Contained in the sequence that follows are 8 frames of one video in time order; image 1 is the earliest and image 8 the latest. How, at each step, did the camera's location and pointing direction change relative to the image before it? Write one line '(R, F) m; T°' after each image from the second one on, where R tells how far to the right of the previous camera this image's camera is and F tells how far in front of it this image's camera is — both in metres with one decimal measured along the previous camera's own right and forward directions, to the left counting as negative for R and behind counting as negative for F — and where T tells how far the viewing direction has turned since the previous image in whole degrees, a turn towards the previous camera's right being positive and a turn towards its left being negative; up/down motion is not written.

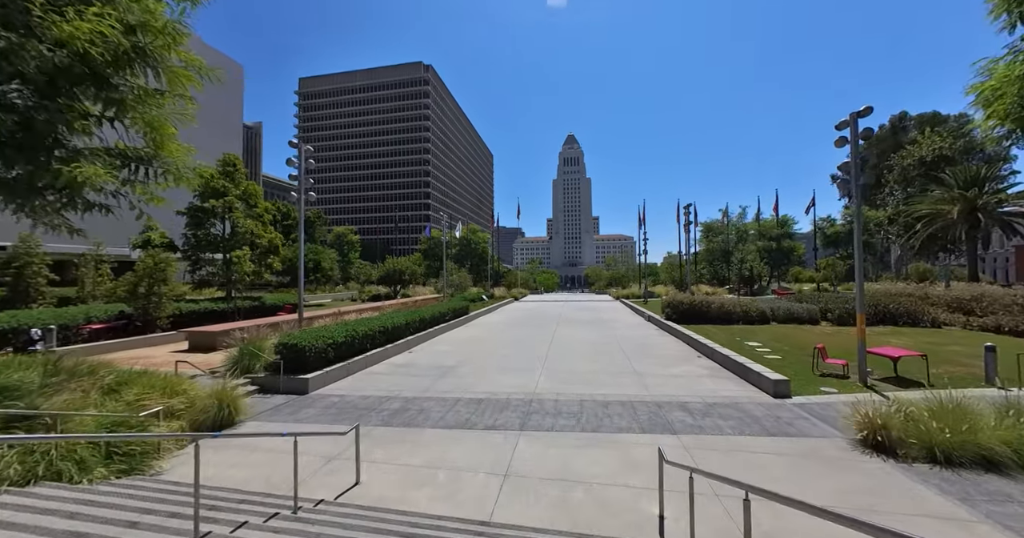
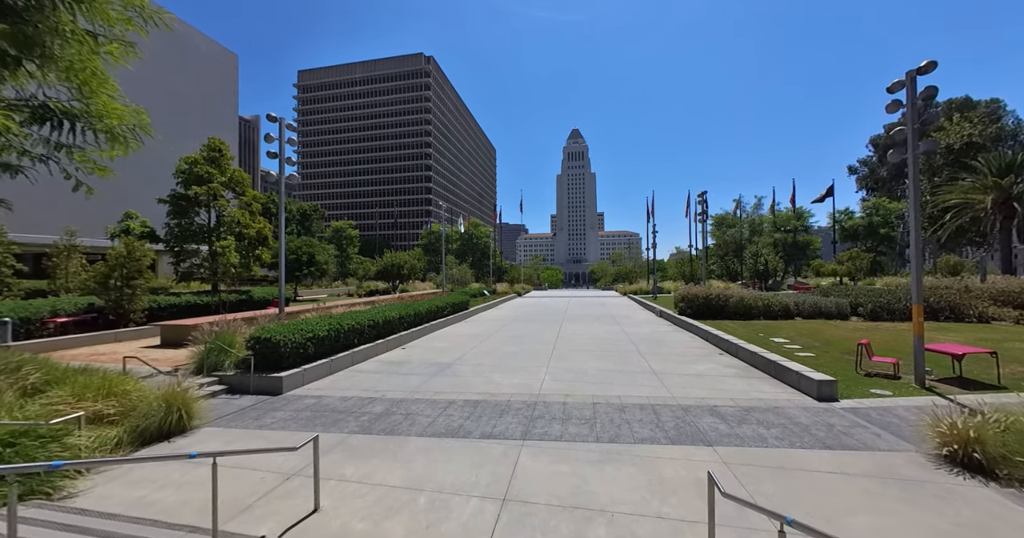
(+0.1, +1.2) m; -1°
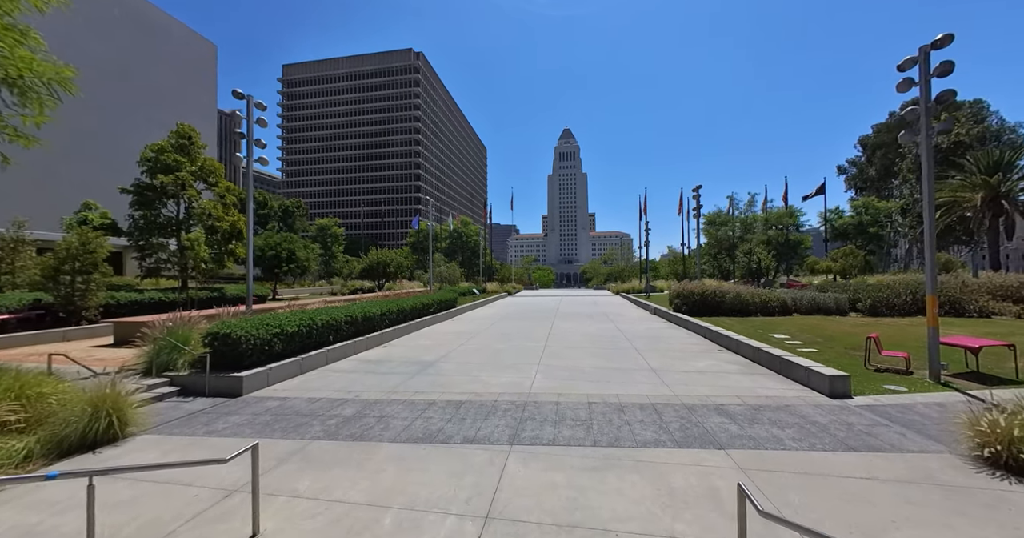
(+0.1, +0.7) m; +1°
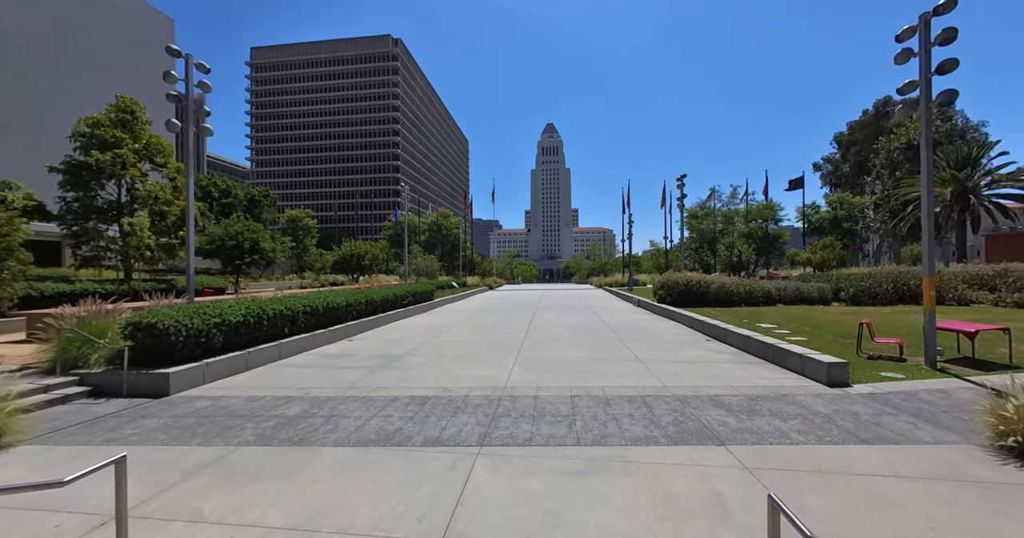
(+0.2, +0.8) m; +2°
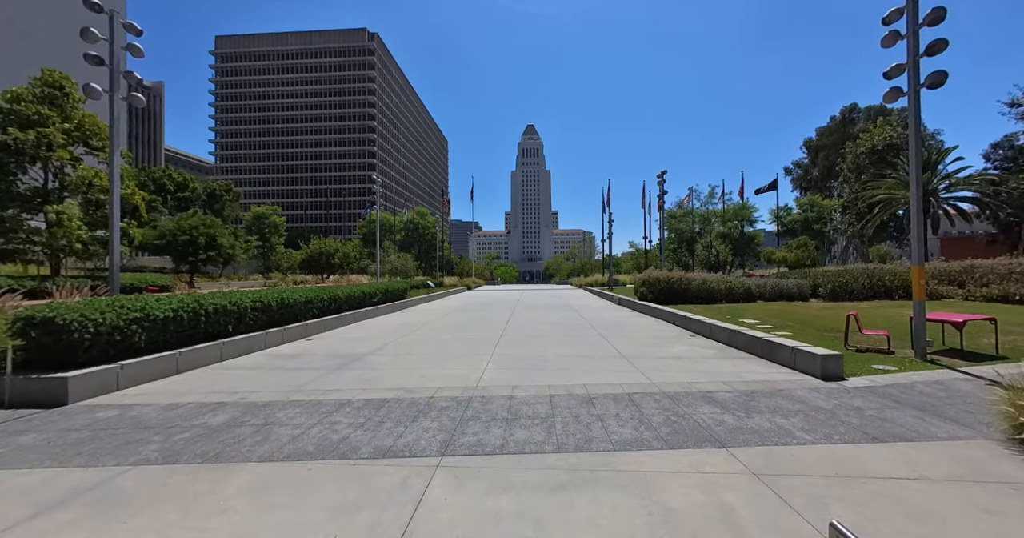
(+0.1, +0.7) m; +3°
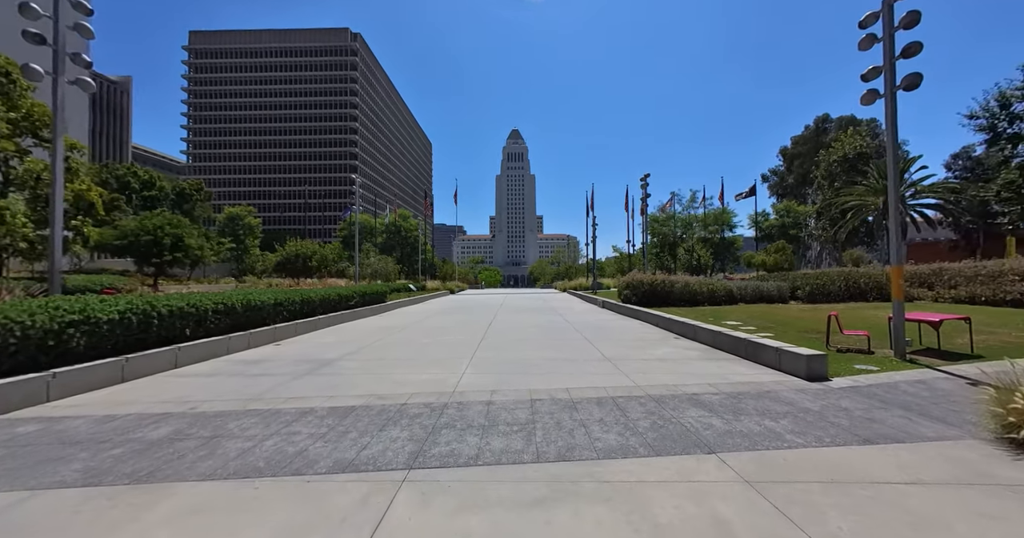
(+0.1, +0.3) m; +2°
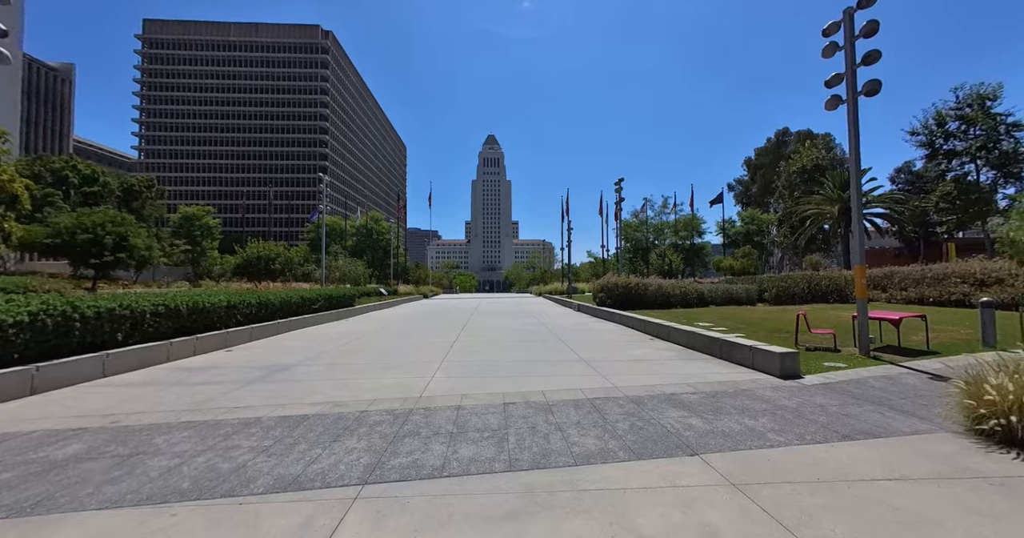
(0.0, +0.3) m; +4°
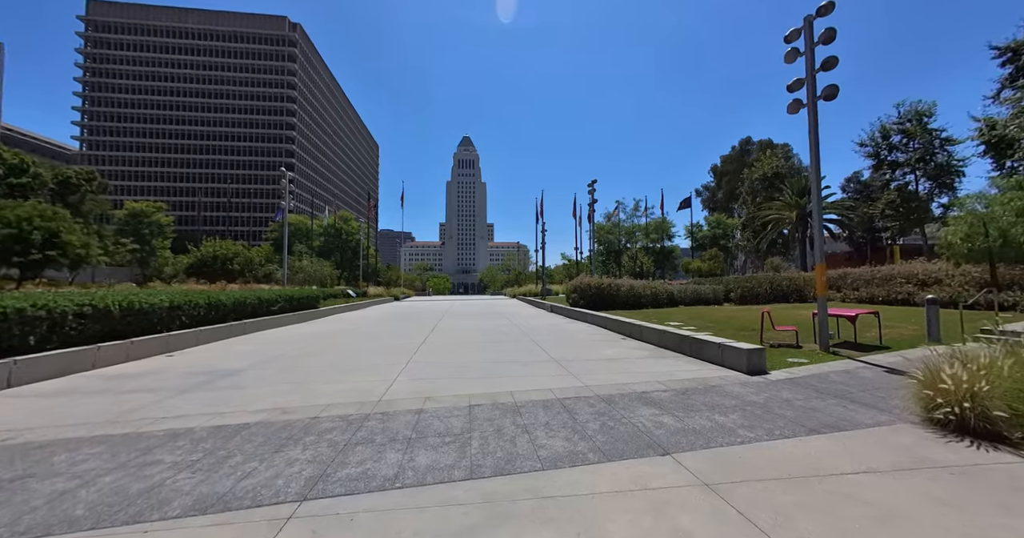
(+0.1, +0.2) m; +4°
